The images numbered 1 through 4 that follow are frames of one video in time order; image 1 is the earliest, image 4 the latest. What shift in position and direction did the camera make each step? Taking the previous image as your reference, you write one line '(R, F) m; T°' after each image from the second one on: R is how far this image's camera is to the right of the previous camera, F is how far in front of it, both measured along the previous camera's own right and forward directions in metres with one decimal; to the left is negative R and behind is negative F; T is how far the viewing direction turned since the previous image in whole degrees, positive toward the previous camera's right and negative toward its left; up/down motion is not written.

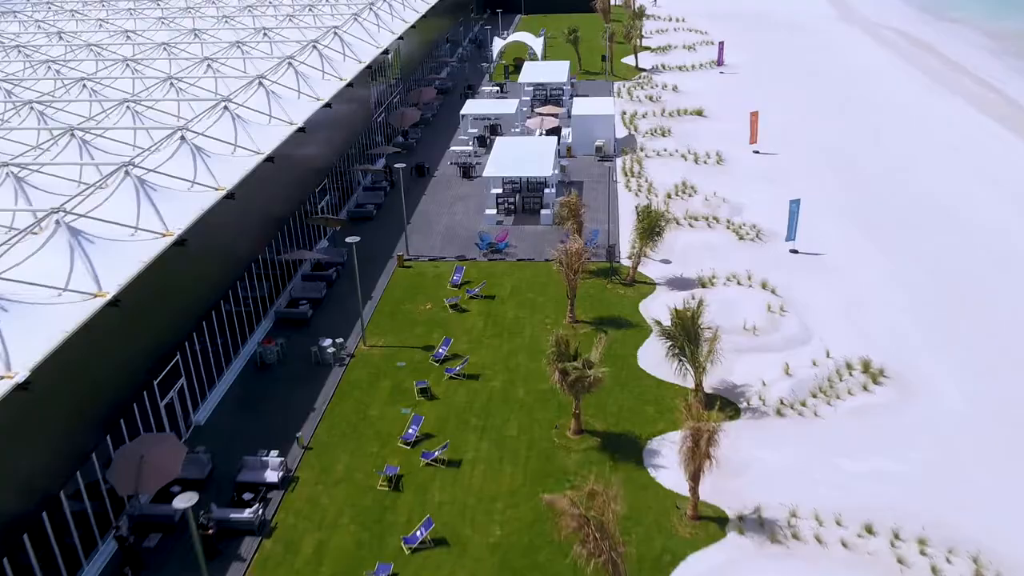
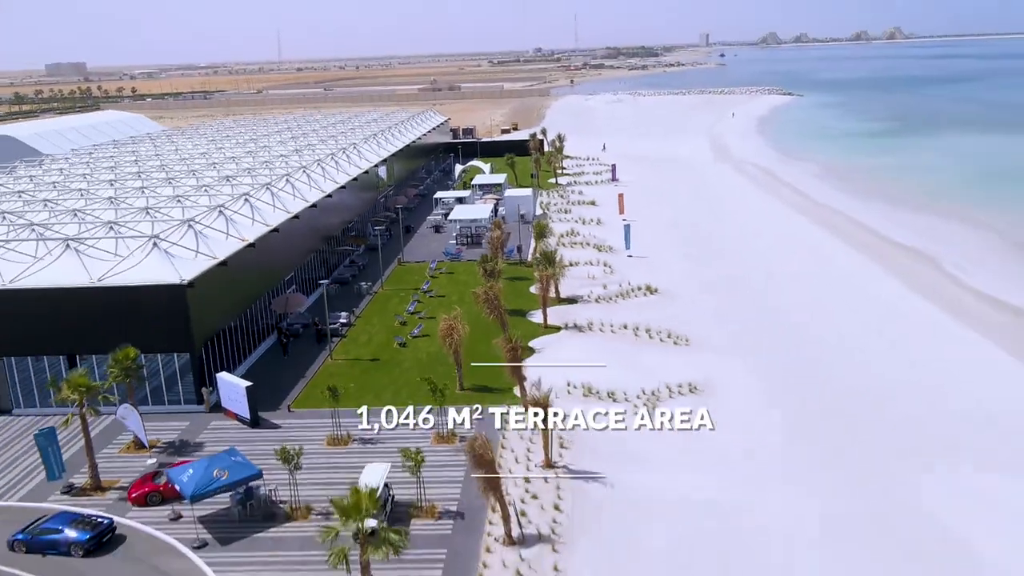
(+0.7, -17.2) m; +2°
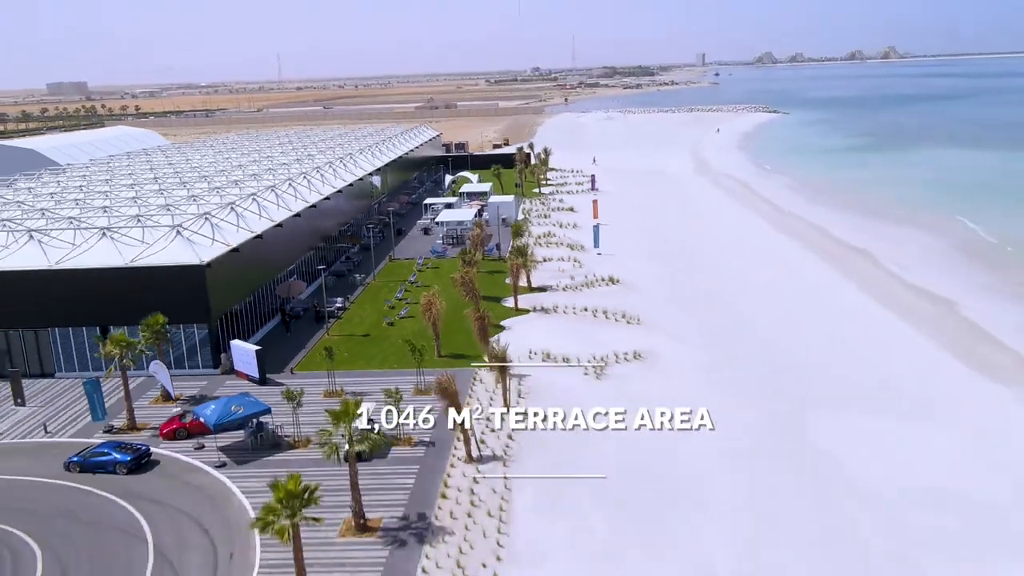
(+1.0, -4.6) m; 0°
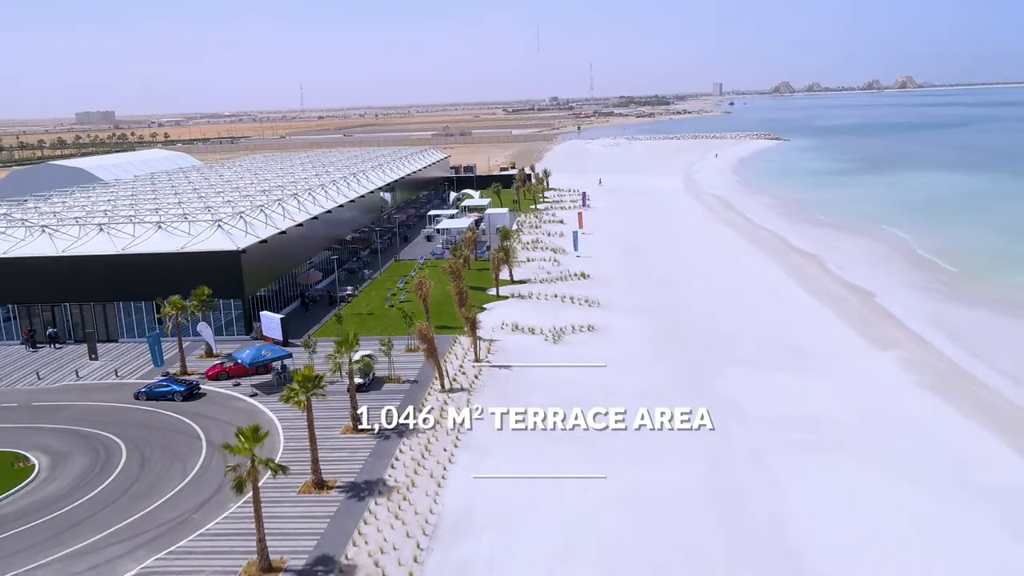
(+1.8, -7.1) m; -1°
